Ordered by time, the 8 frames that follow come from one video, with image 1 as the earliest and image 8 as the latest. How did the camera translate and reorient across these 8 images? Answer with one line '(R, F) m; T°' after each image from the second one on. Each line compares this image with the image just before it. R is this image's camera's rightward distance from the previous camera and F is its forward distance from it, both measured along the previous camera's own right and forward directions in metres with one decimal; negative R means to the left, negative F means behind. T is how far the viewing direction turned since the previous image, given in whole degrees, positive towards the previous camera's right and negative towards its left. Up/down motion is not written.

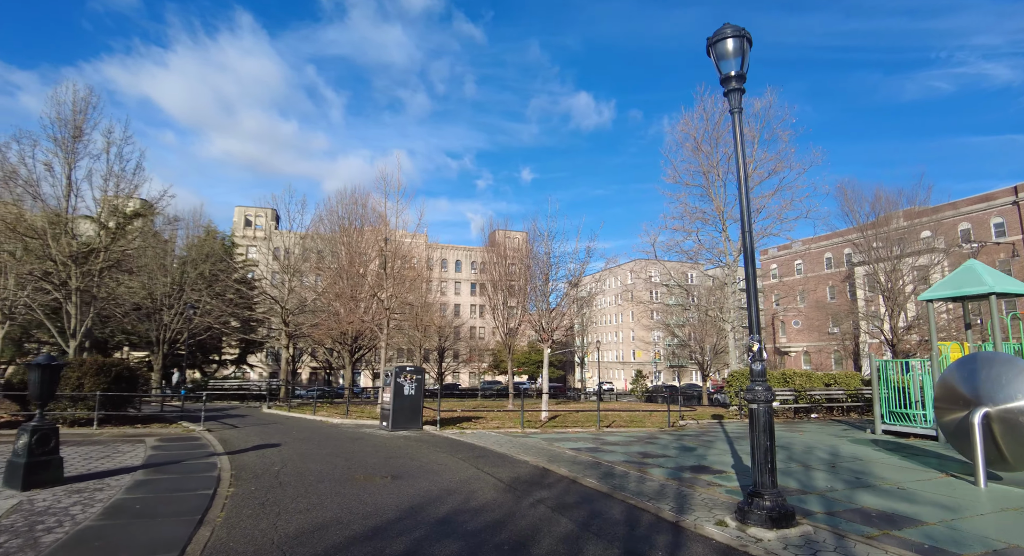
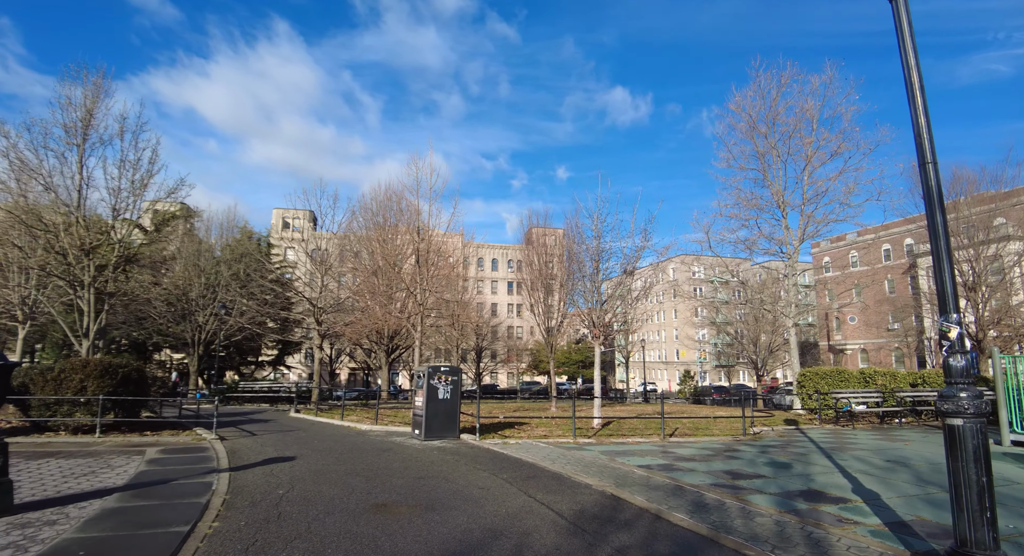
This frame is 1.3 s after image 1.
(-0.2, +1.8) m; -3°
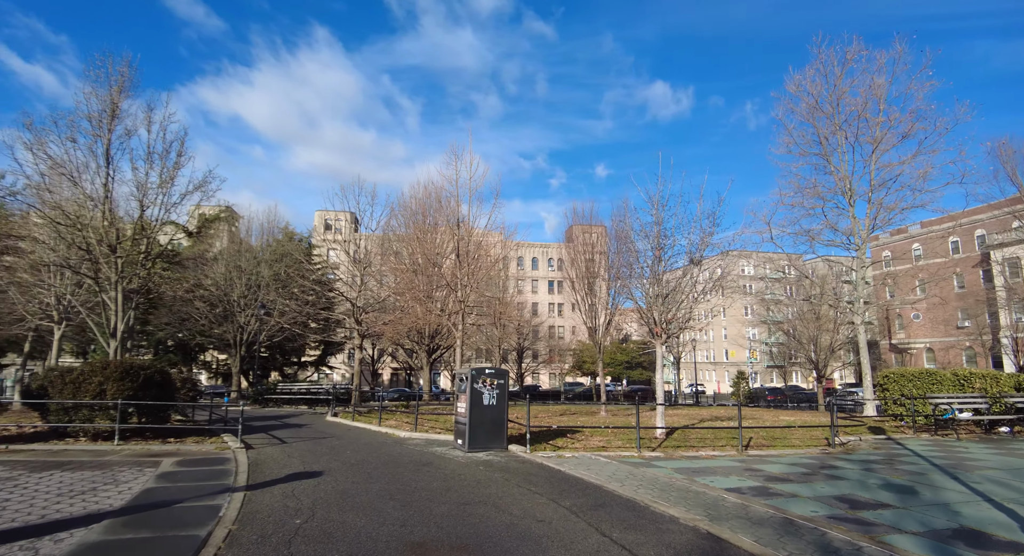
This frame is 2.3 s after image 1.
(-0.2, +1.4) m; -4°
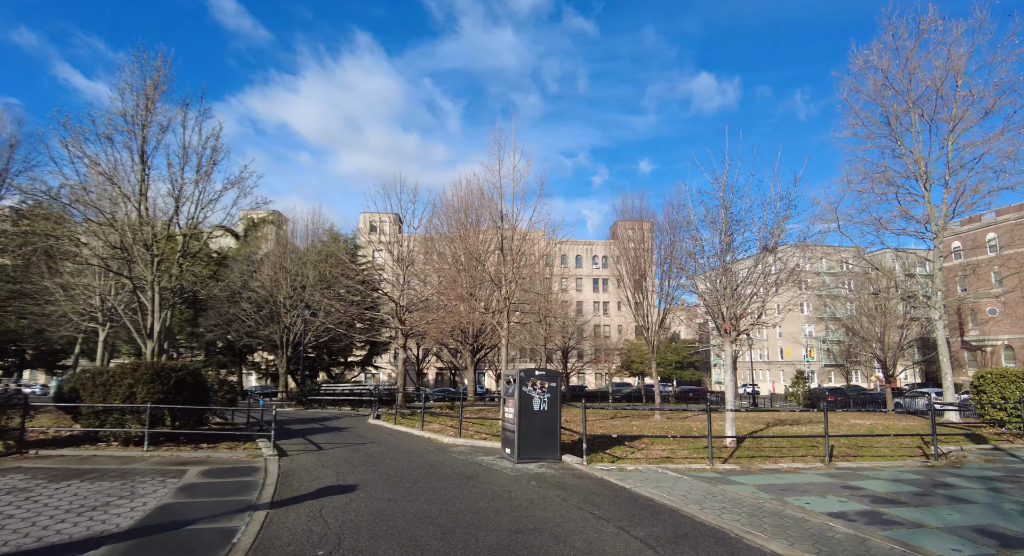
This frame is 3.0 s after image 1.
(-0.1, +1.1) m; -4°
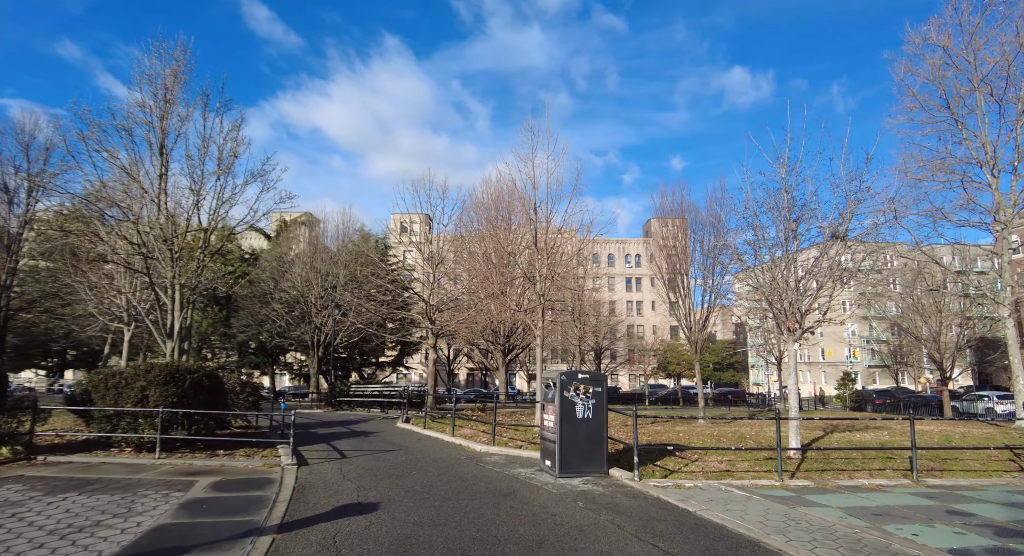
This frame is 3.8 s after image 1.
(-0.1, +1.0) m; -3°
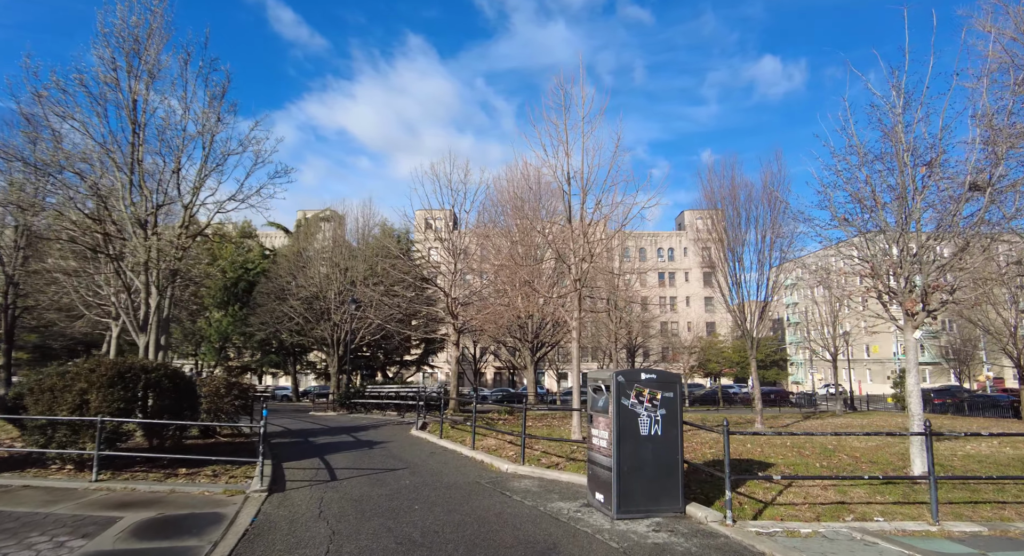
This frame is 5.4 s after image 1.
(-0.1, +2.4) m; -2°
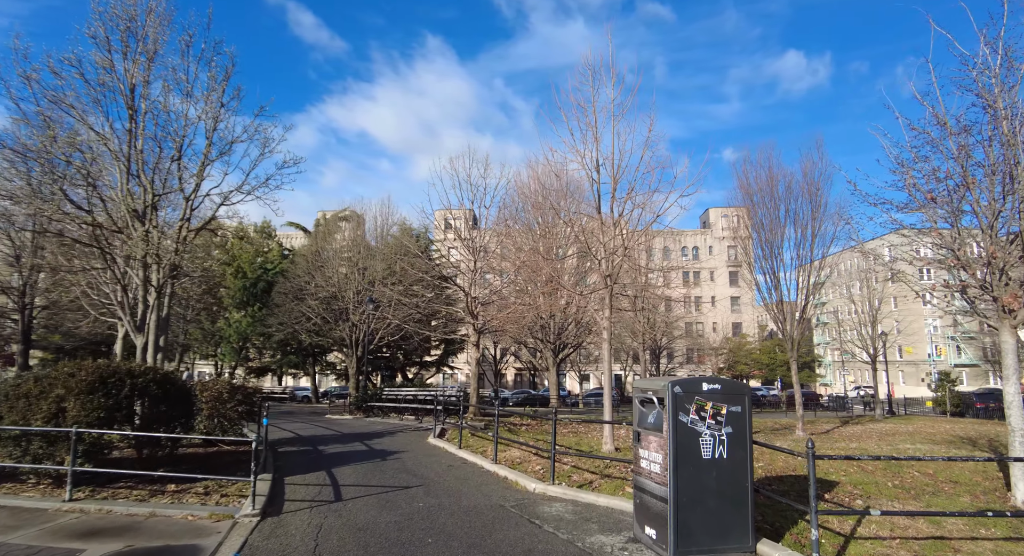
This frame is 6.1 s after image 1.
(-0.1, +1.1) m; -2°
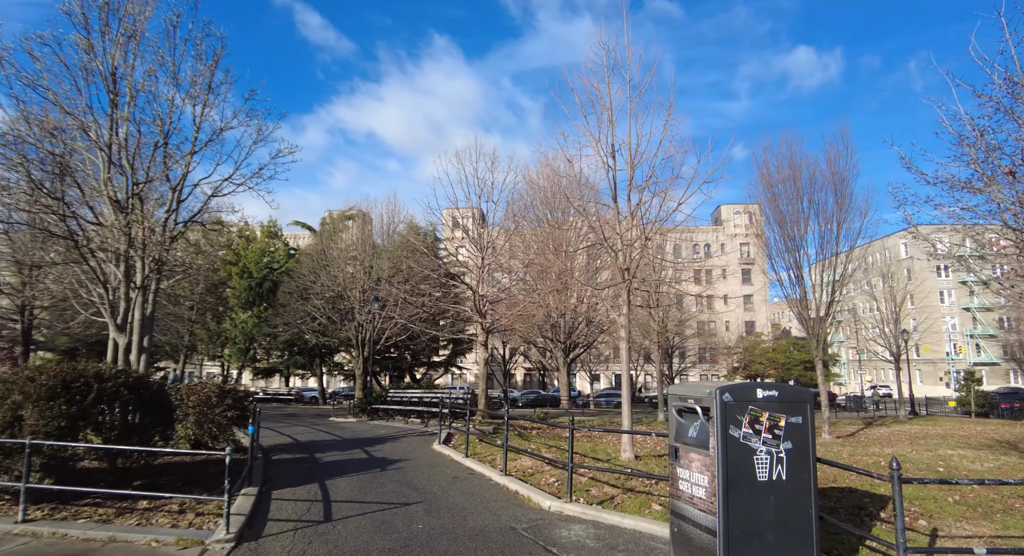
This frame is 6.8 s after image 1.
(0.0, +0.9) m; -1°
